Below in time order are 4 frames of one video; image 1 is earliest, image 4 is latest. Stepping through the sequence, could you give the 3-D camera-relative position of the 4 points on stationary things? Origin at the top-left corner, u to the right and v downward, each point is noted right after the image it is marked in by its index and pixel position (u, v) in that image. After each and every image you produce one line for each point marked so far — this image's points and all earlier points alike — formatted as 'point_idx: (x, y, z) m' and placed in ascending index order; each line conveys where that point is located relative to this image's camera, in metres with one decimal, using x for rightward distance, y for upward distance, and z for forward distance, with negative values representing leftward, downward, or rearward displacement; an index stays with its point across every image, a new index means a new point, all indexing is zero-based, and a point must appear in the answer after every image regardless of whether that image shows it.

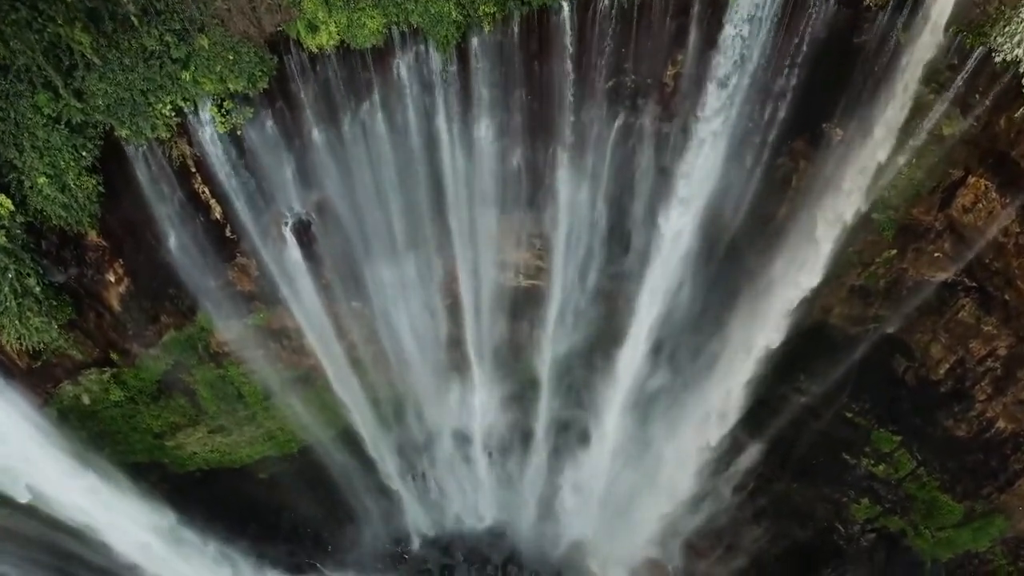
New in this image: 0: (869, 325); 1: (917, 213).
0: (+5.0, -0.5, +10.0) m
1: (+4.9, +0.9, +8.7) m
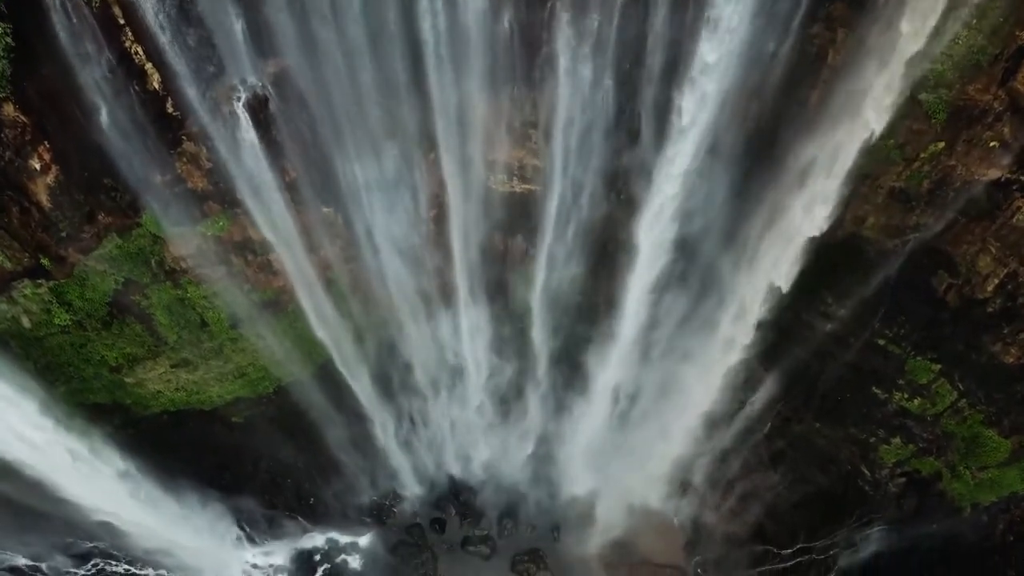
0: (+4.9, +0.6, +8.8) m
1: (+4.8, +2.1, +7.5) m
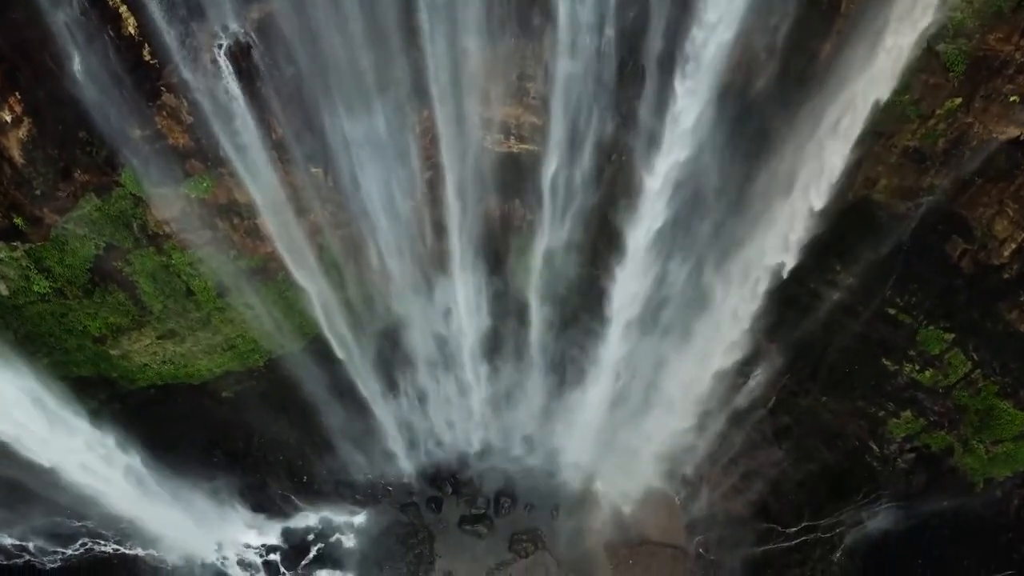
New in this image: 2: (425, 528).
0: (+4.8, +1.1, +8.5) m
1: (+4.8, +2.5, +7.1) m
2: (-1.4, -3.9, +11.5) m
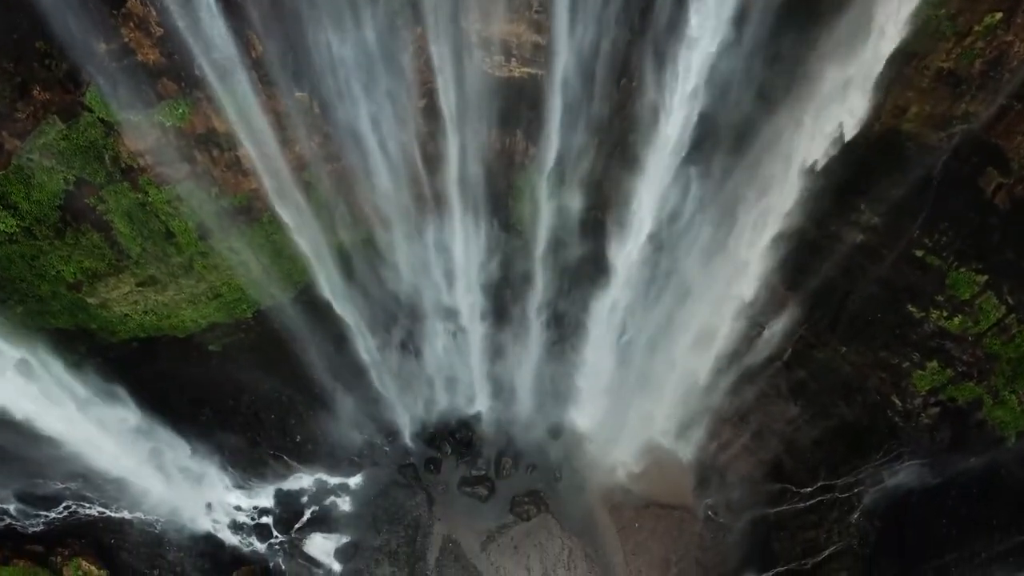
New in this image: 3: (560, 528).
0: (+4.9, +1.8, +7.8) m
1: (+4.8, +3.1, +6.5) m
2: (-1.4, -3.1, +11.0) m
3: (+0.7, -3.6, +10.9) m
